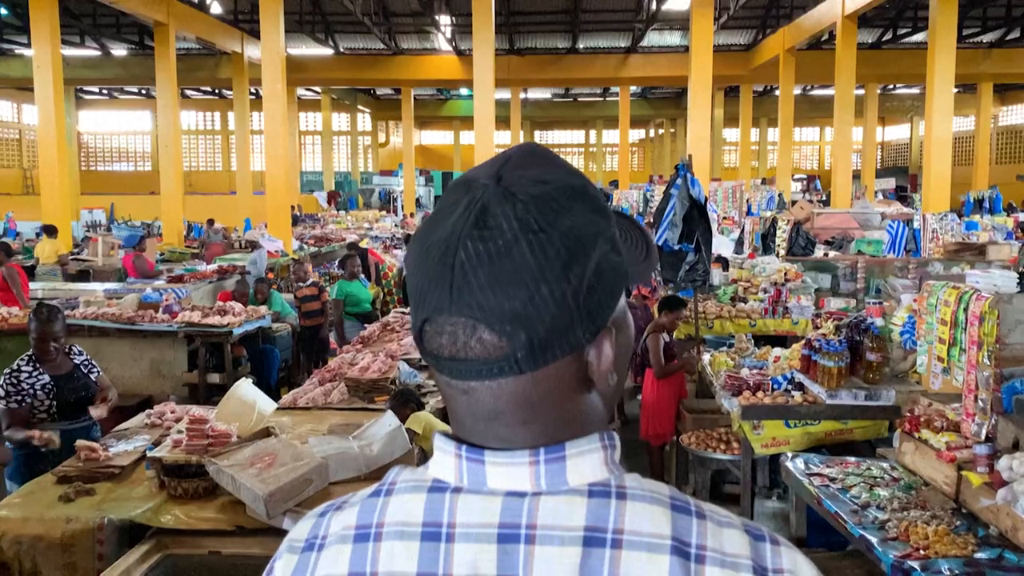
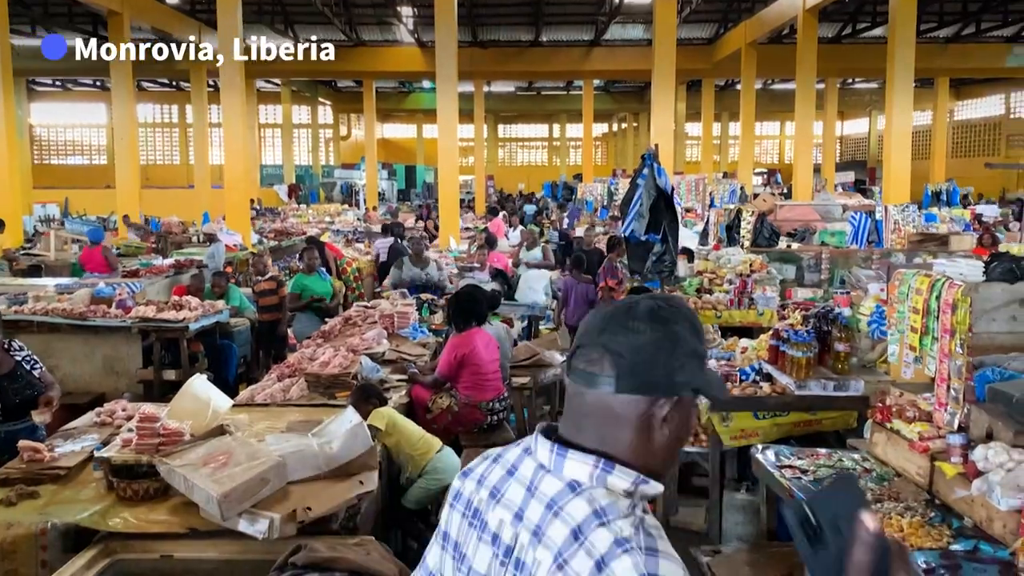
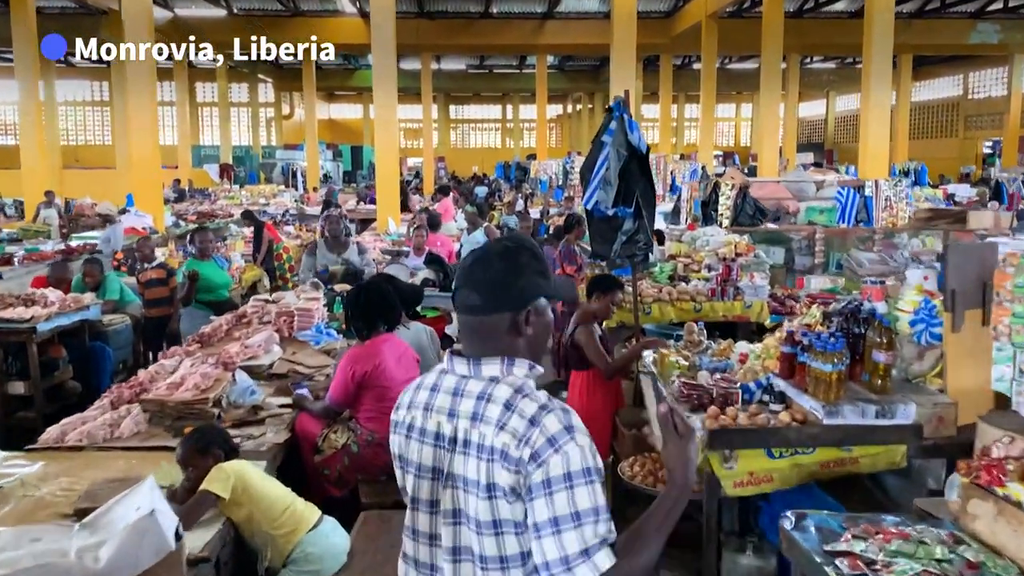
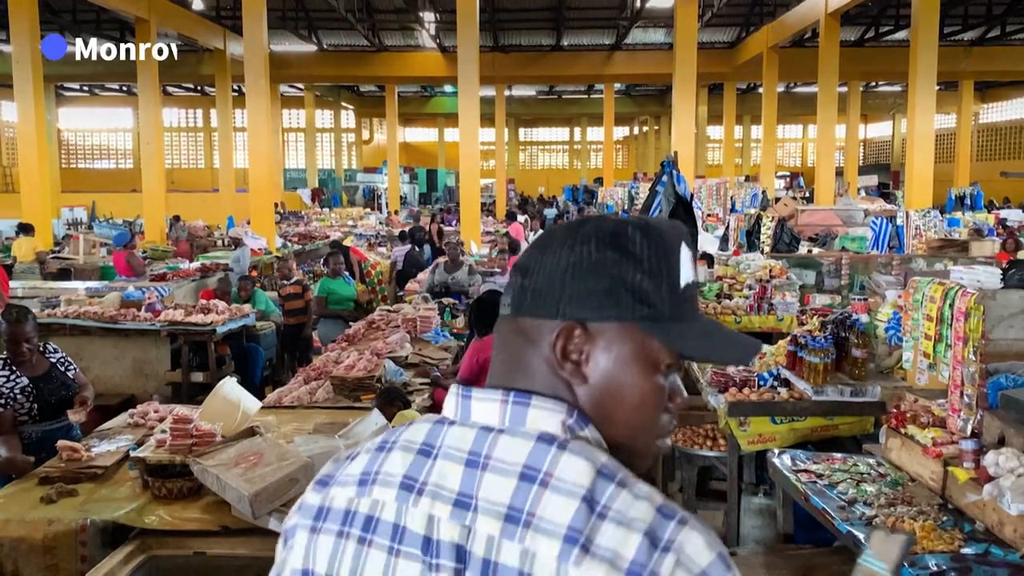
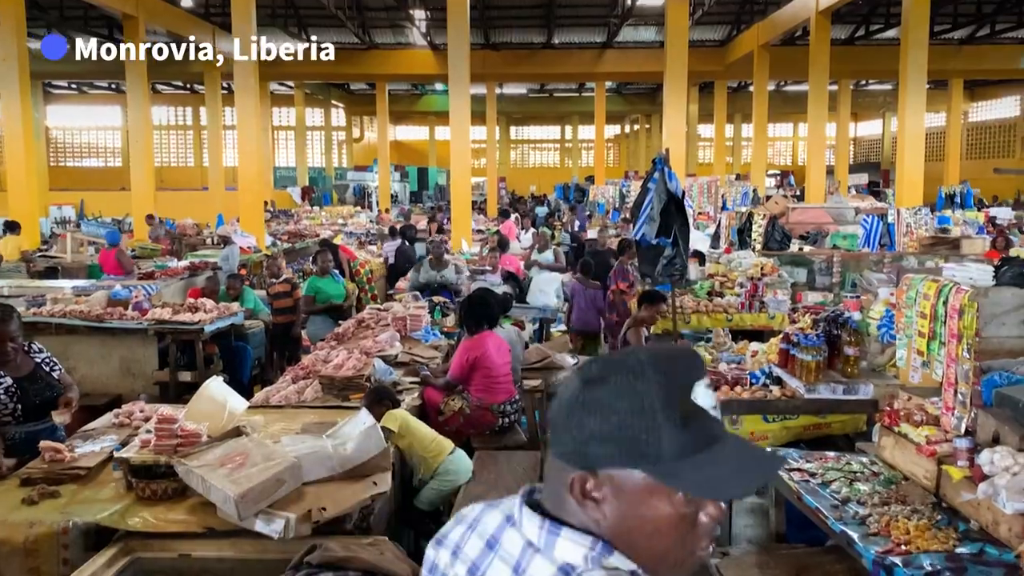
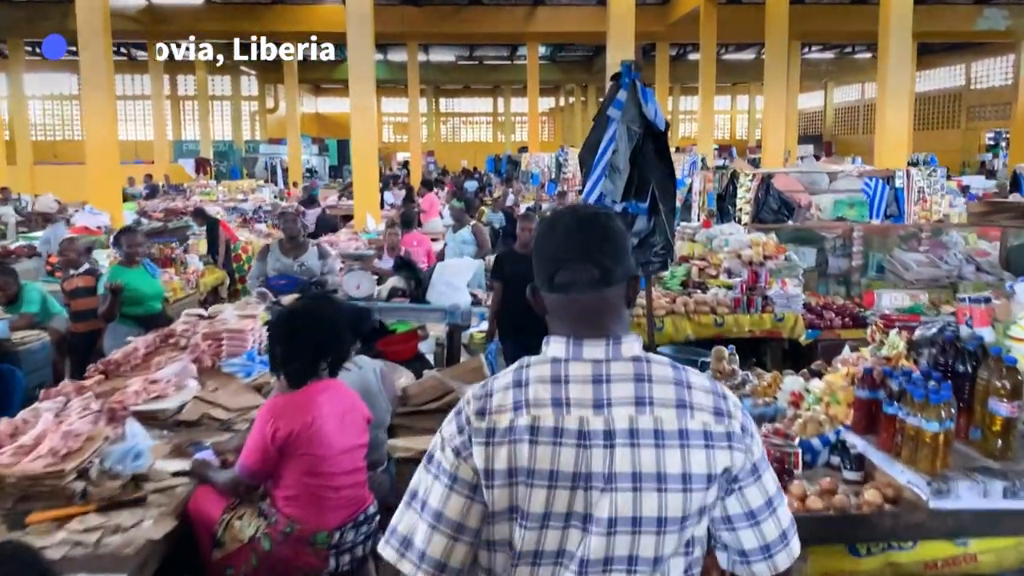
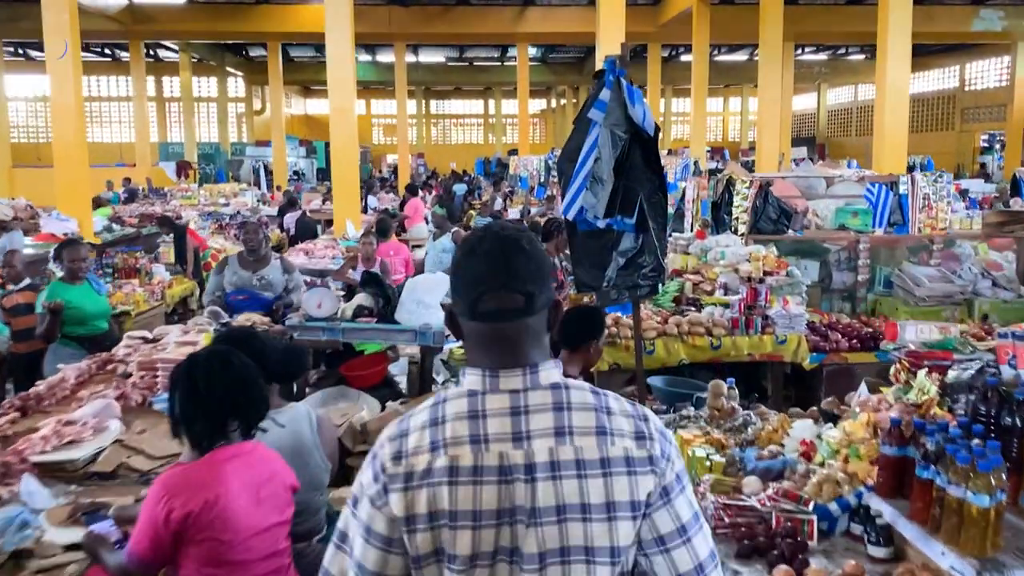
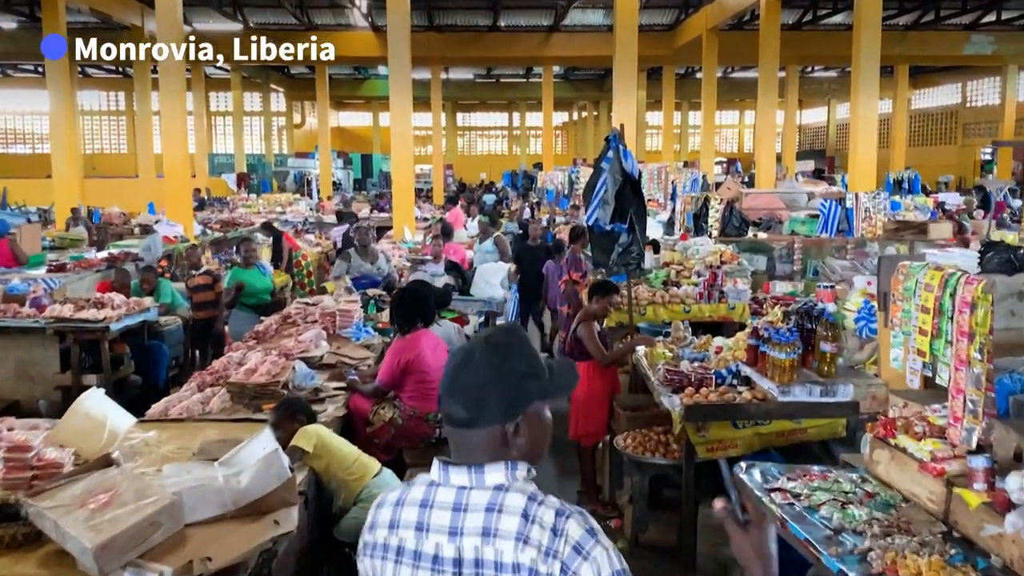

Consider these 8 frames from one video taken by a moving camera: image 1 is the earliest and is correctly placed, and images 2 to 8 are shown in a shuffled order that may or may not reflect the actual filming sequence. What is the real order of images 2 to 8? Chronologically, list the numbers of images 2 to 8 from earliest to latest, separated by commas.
4, 5, 2, 8, 3, 6, 7
